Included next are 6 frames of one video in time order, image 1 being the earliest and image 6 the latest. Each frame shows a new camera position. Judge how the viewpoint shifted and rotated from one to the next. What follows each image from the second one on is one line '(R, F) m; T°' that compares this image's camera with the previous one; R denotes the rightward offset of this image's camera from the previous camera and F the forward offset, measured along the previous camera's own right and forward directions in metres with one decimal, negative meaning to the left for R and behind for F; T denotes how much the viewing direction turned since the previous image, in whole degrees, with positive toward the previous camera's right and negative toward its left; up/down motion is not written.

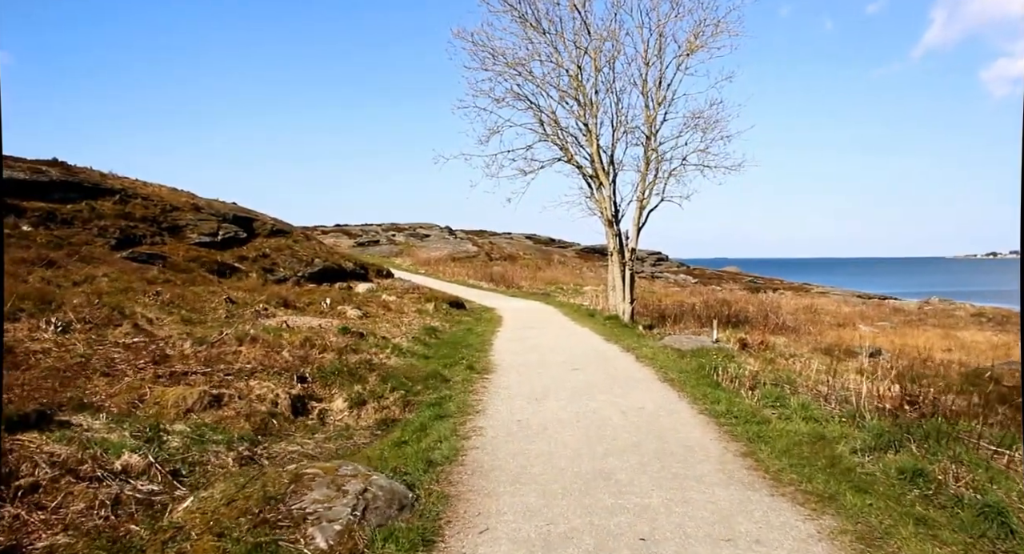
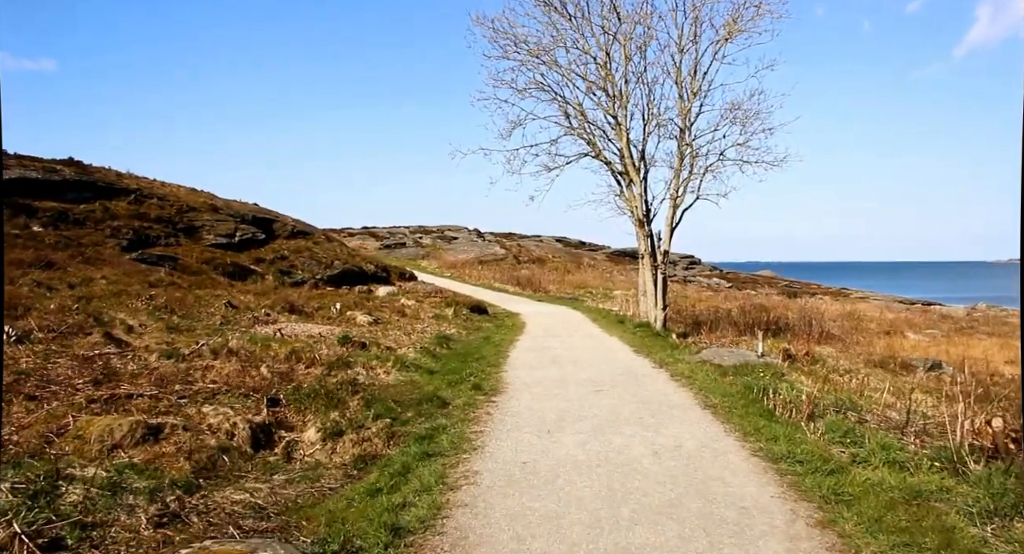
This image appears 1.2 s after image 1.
(+0.2, +1.6) m; -2°
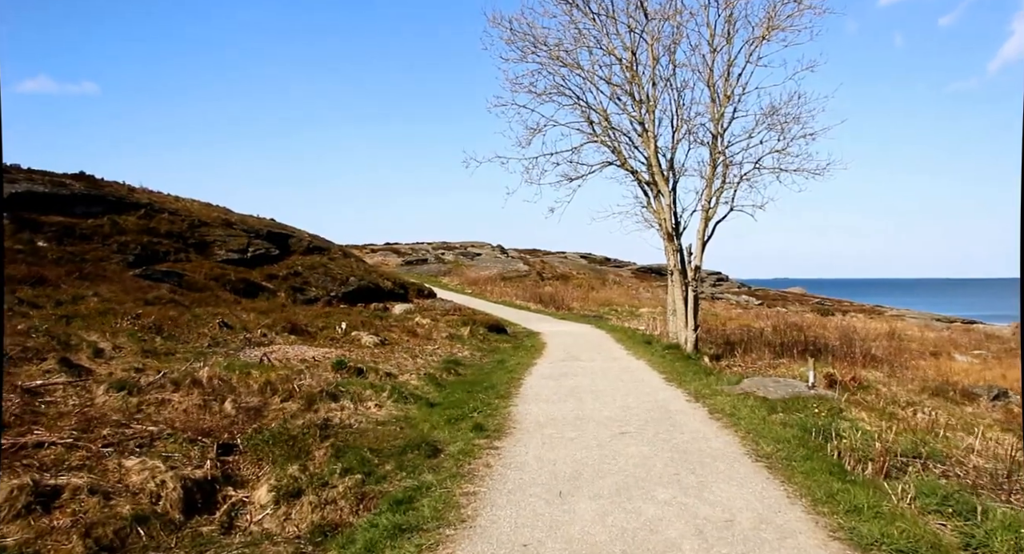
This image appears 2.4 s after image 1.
(+0.2, +1.5) m; -2°
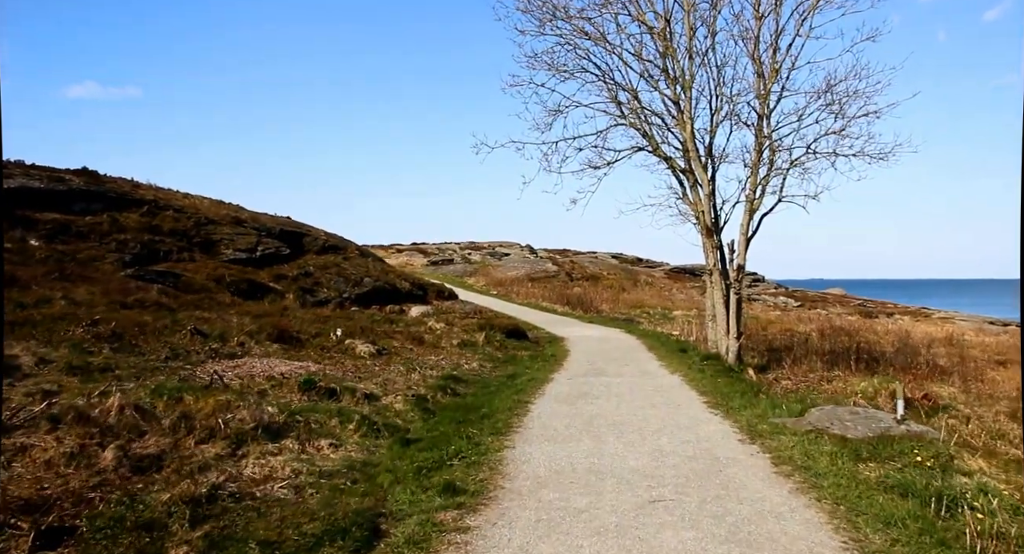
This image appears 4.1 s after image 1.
(+0.4, +2.4) m; -3°
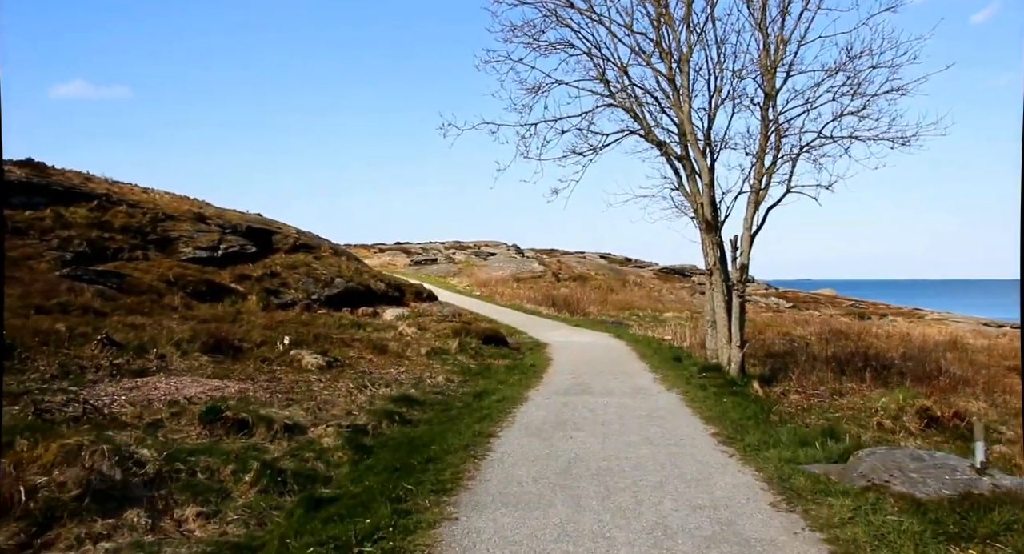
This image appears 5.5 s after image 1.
(+0.4, +2.2) m; +1°
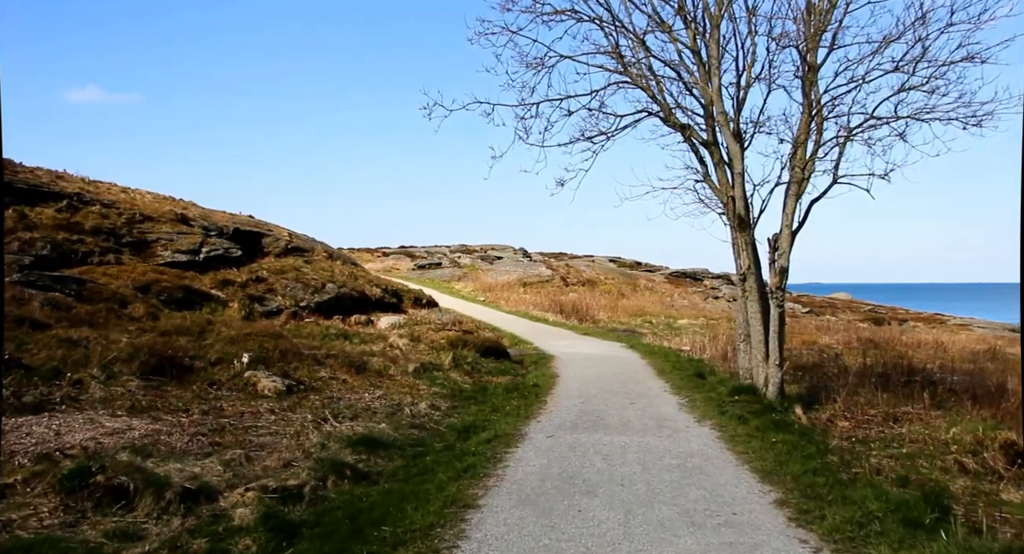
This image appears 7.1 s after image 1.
(+0.2, +2.3) m; -1°
